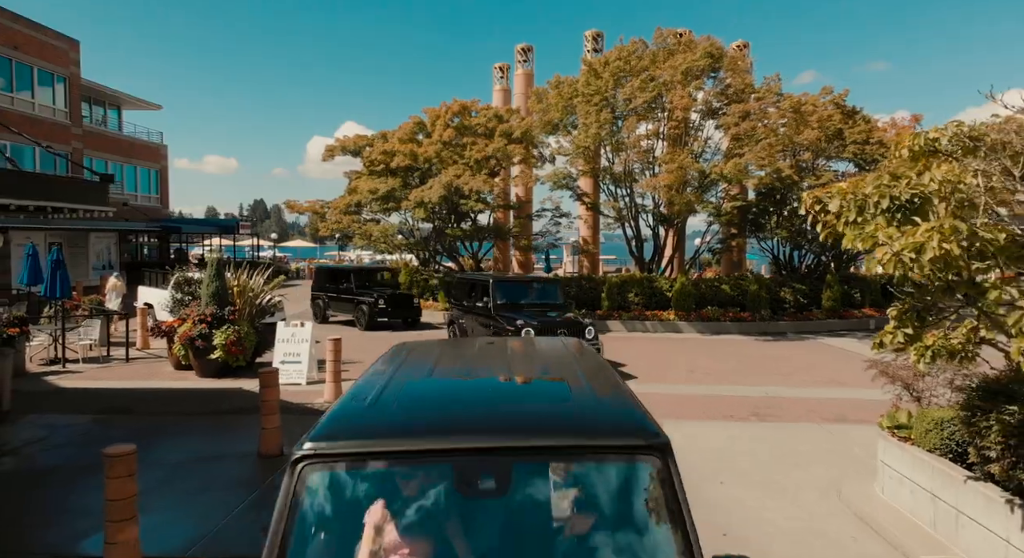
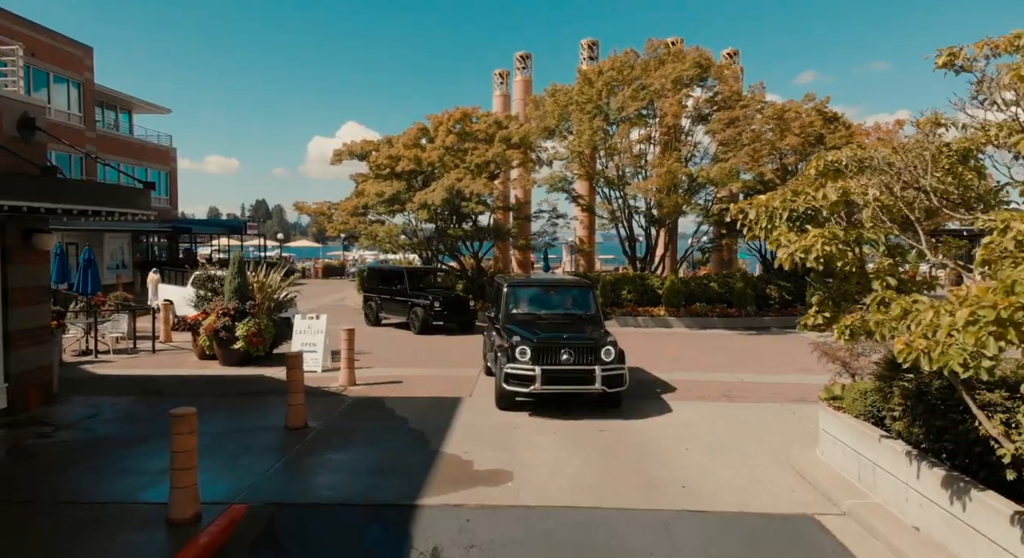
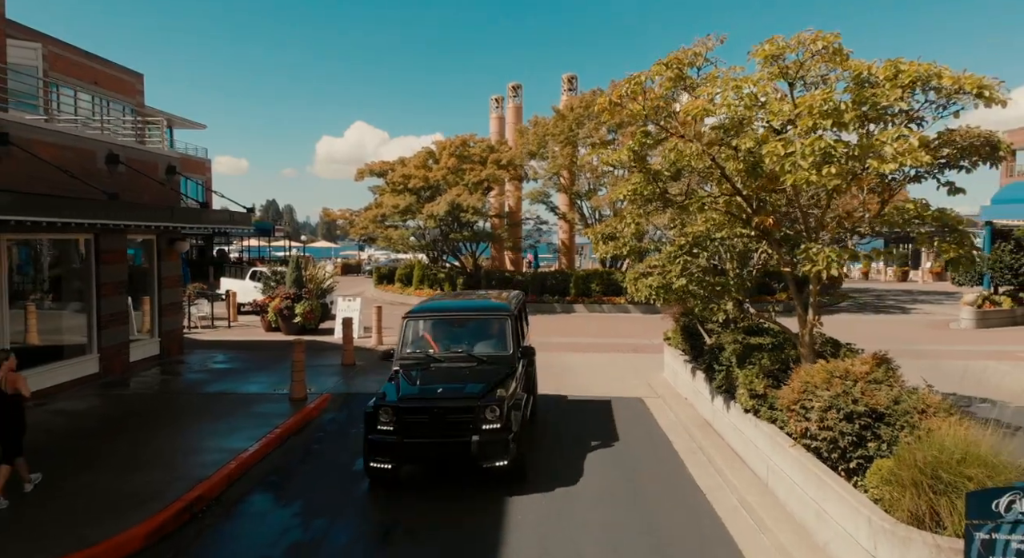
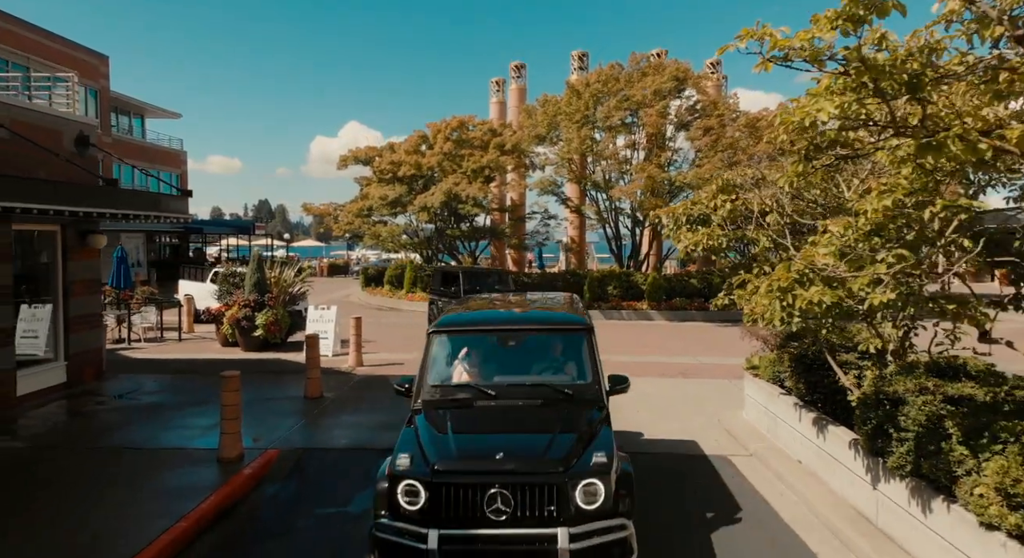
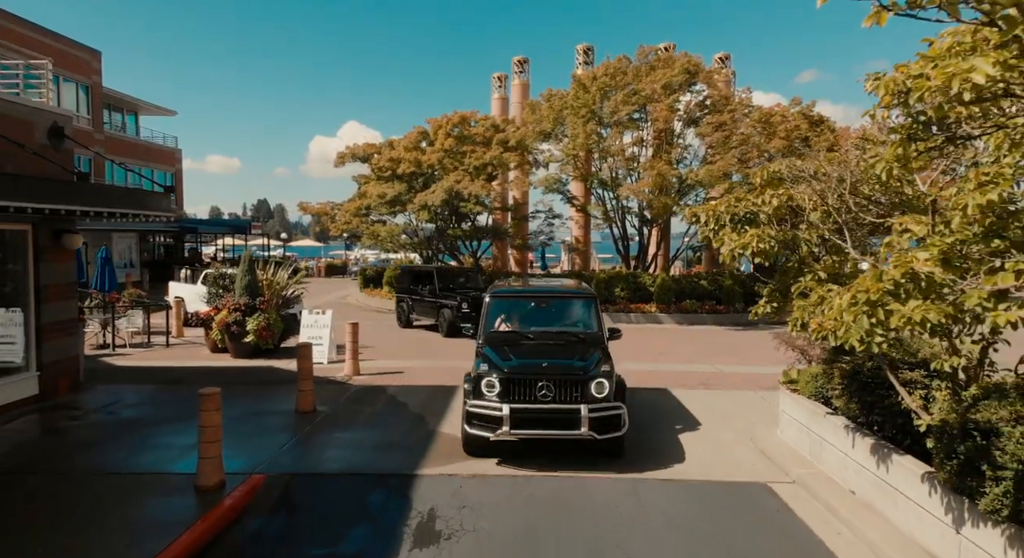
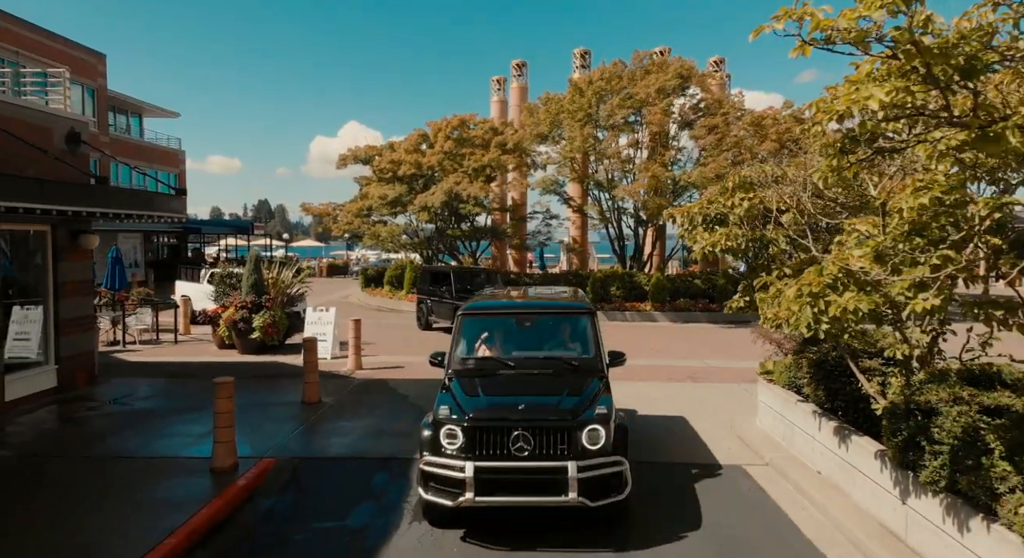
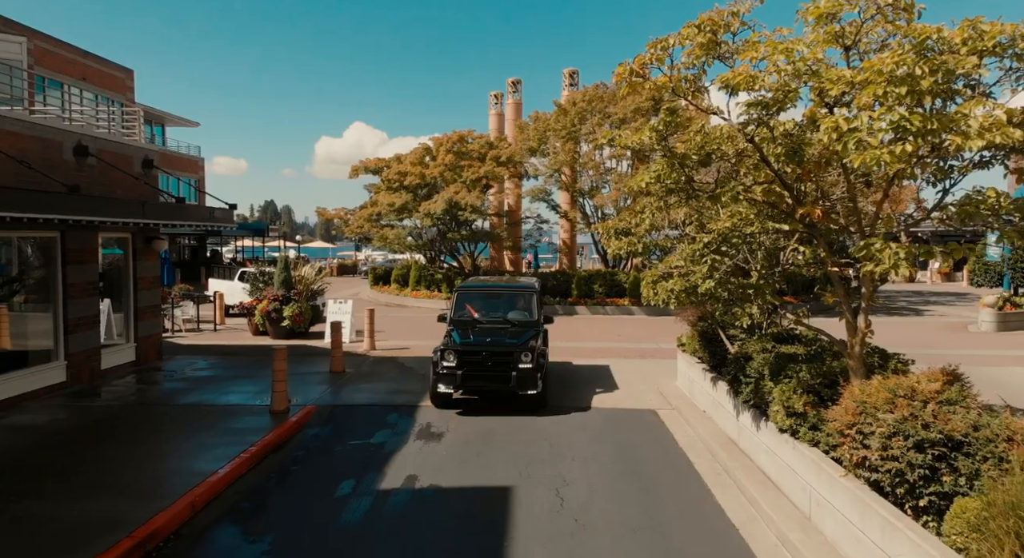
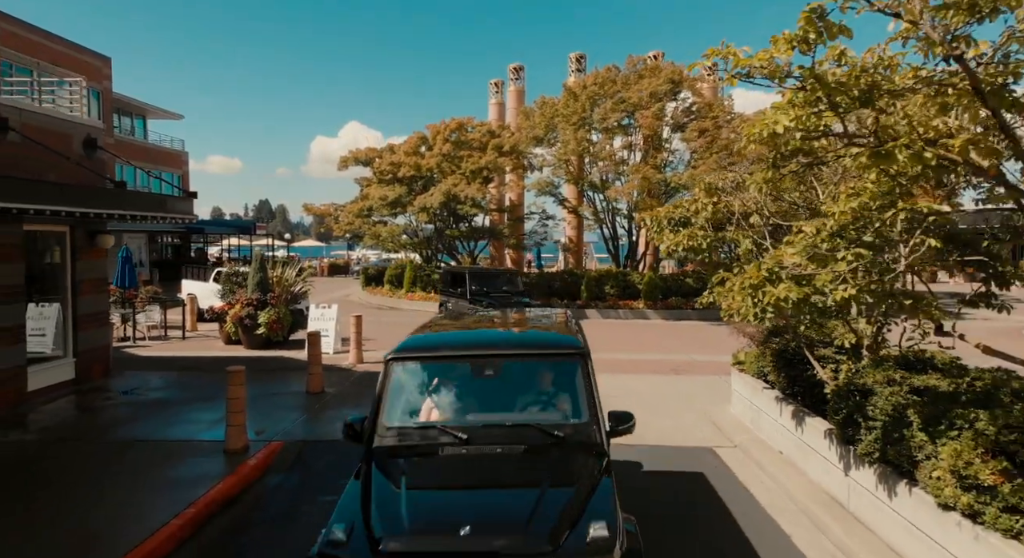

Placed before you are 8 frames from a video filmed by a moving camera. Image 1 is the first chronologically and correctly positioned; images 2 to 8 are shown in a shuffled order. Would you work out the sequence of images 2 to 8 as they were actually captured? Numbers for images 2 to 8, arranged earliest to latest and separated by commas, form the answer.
2, 5, 6, 4, 8, 7, 3
